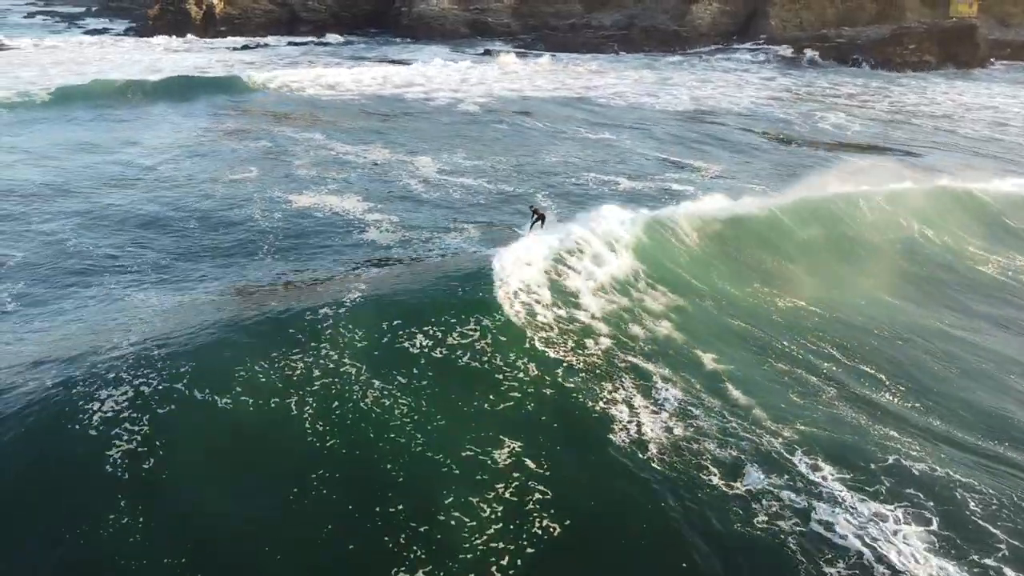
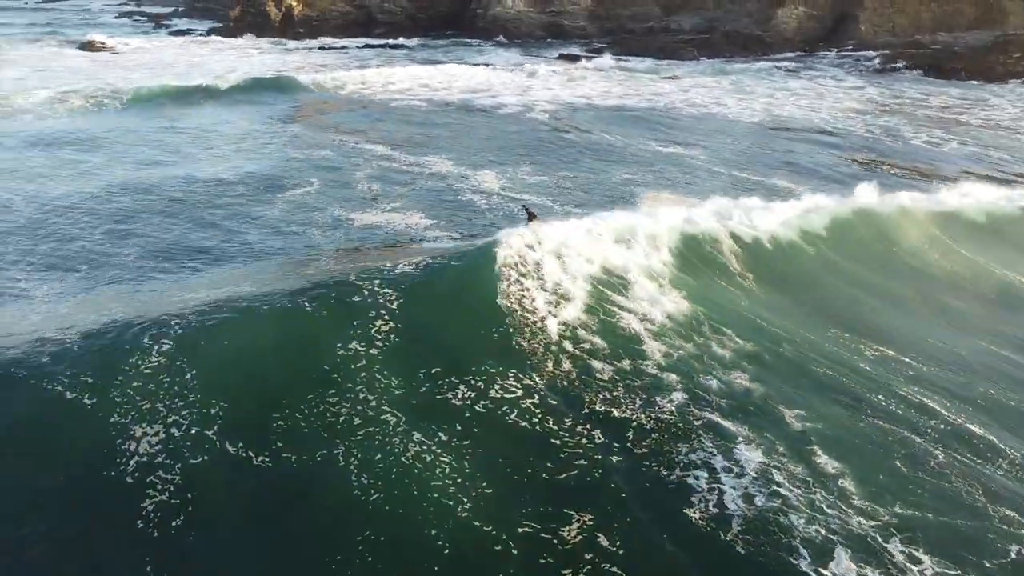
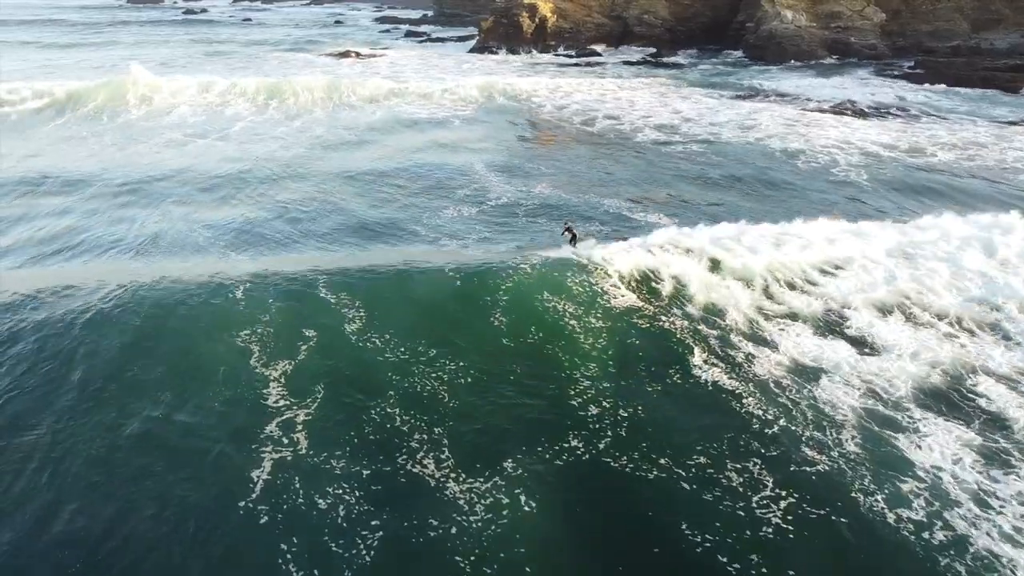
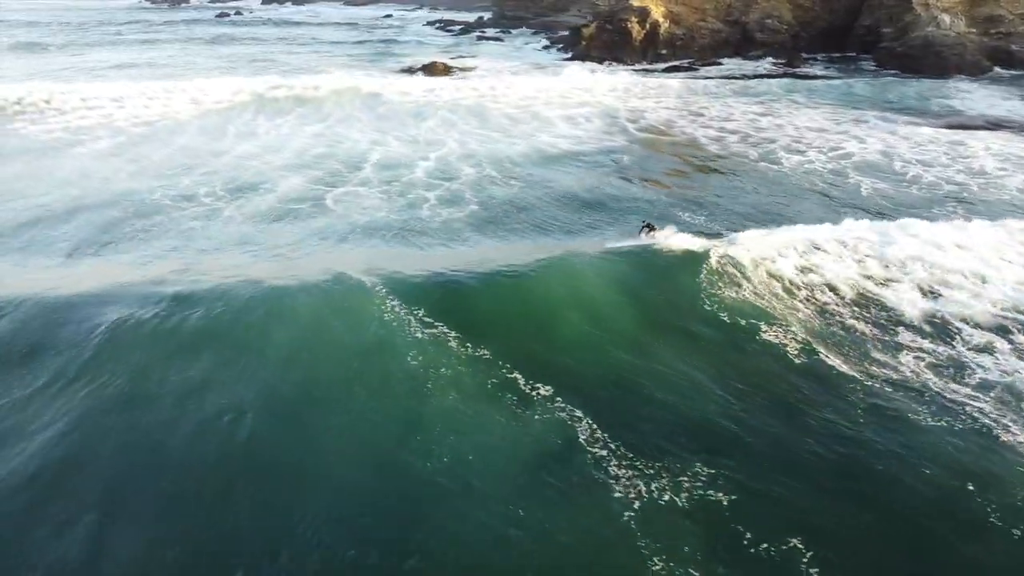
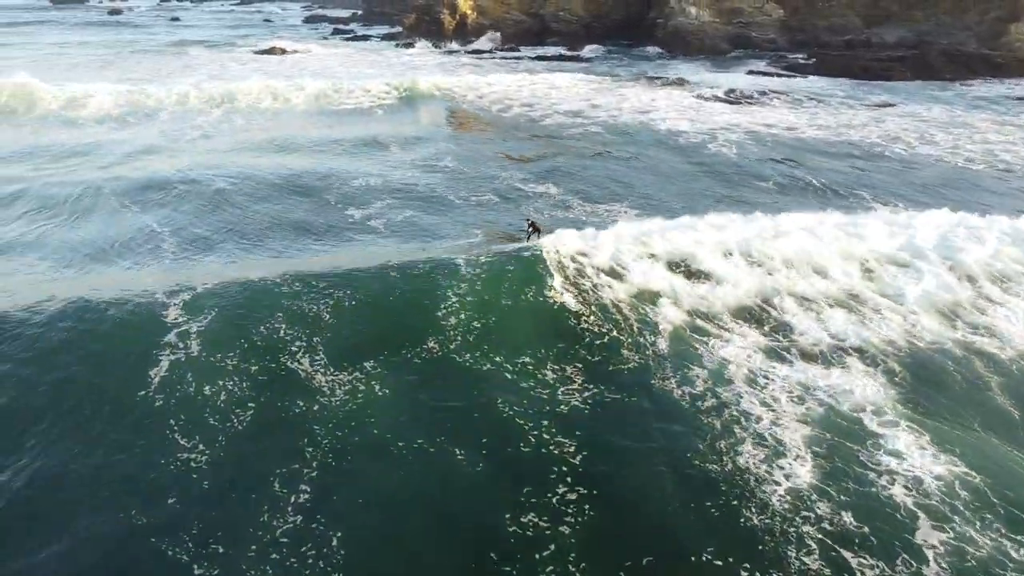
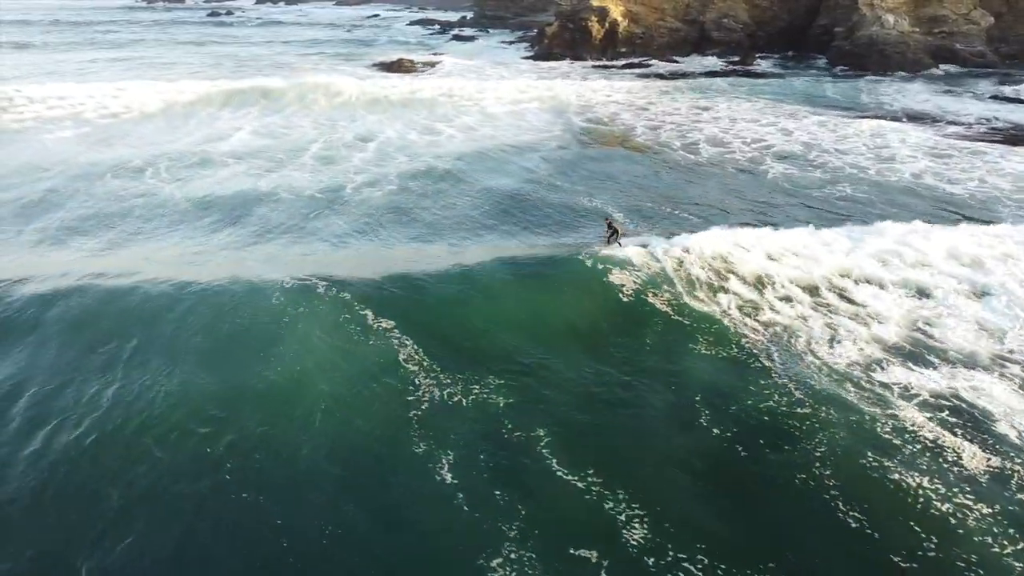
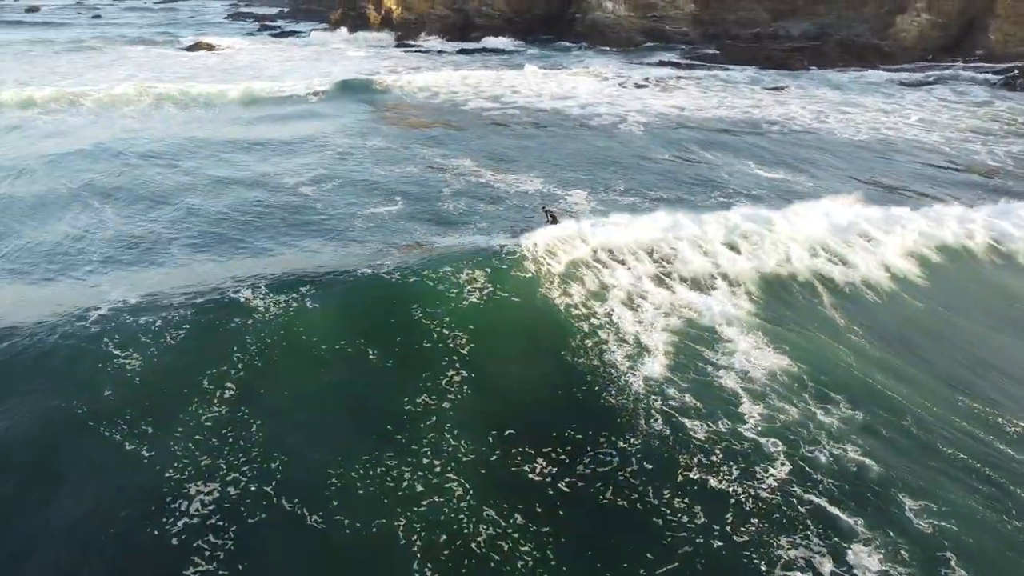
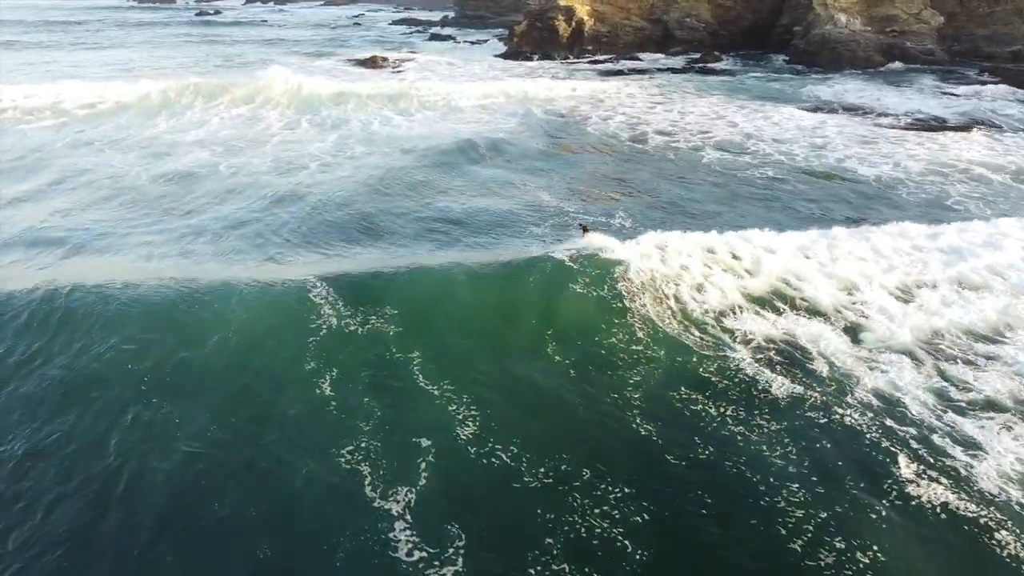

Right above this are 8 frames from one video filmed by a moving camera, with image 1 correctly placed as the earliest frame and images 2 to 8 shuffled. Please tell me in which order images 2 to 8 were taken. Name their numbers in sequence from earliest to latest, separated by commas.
2, 7, 5, 3, 8, 6, 4
